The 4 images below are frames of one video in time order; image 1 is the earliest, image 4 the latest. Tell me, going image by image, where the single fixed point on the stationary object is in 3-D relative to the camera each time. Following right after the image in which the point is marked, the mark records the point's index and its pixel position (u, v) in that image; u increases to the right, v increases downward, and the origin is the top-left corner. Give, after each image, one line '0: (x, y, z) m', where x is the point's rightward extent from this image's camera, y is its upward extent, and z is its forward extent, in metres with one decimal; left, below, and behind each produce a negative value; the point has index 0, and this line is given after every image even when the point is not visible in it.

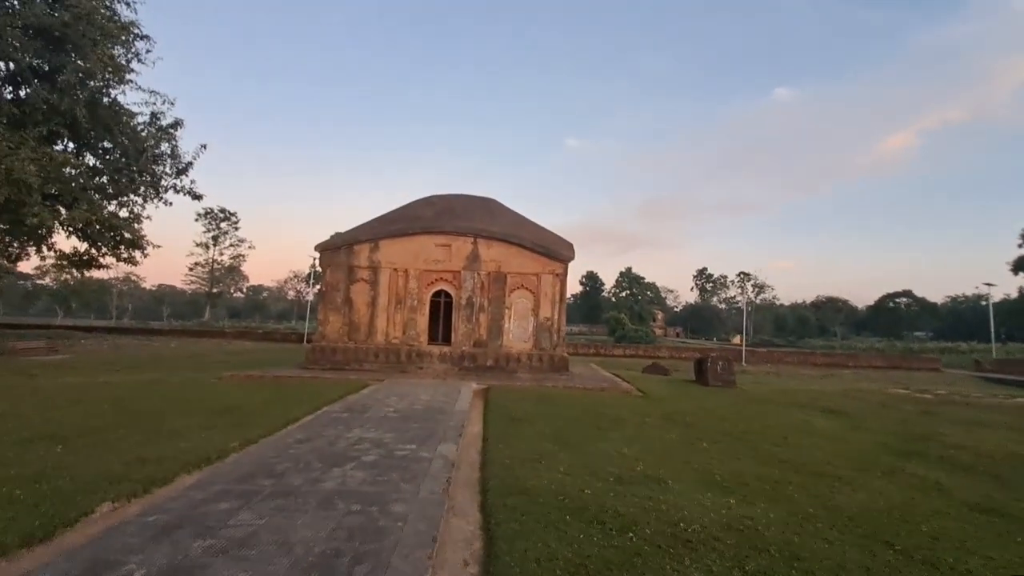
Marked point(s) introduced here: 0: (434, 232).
0: (-2.7, +1.9, +16.8) m
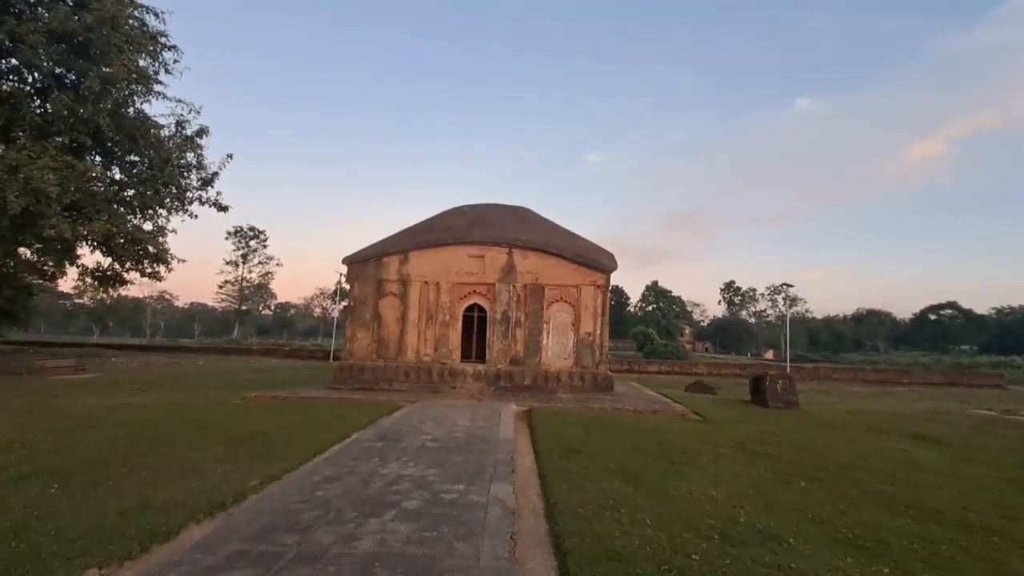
0: (-1.5, +1.5, +15.8) m
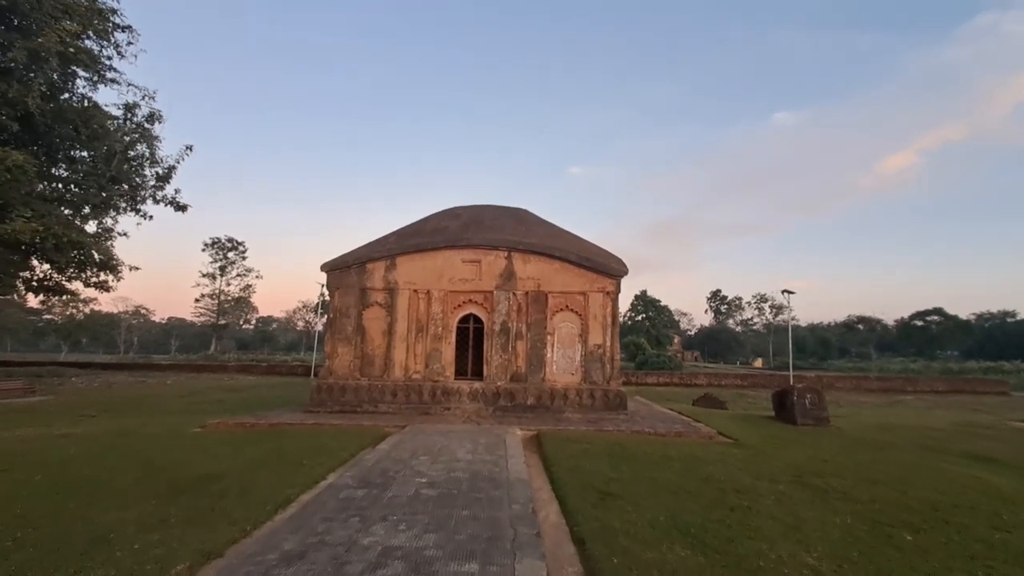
0: (-1.5, +1.2, +14.2) m
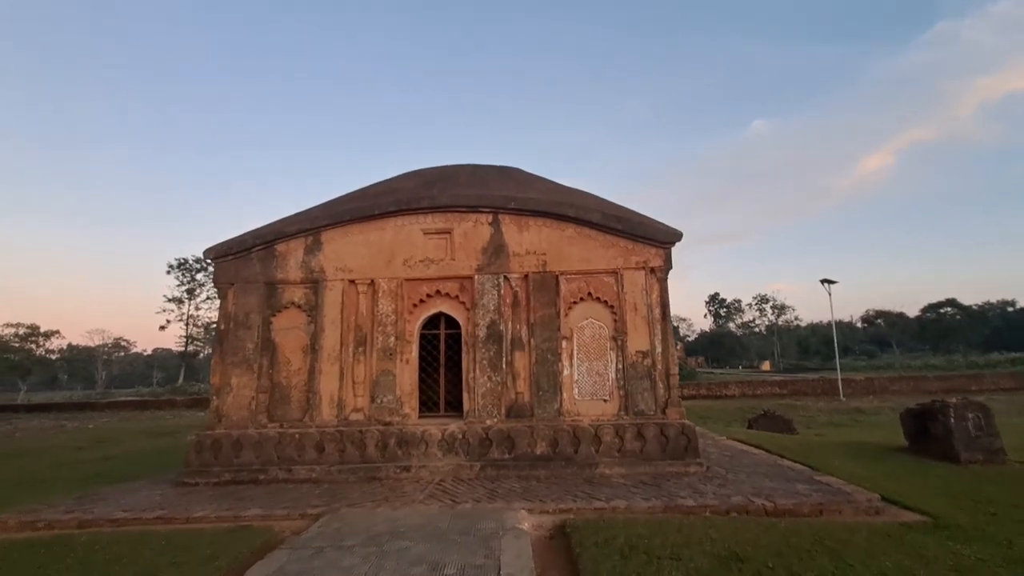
0: (-1.7, +1.5, +9.2) m
